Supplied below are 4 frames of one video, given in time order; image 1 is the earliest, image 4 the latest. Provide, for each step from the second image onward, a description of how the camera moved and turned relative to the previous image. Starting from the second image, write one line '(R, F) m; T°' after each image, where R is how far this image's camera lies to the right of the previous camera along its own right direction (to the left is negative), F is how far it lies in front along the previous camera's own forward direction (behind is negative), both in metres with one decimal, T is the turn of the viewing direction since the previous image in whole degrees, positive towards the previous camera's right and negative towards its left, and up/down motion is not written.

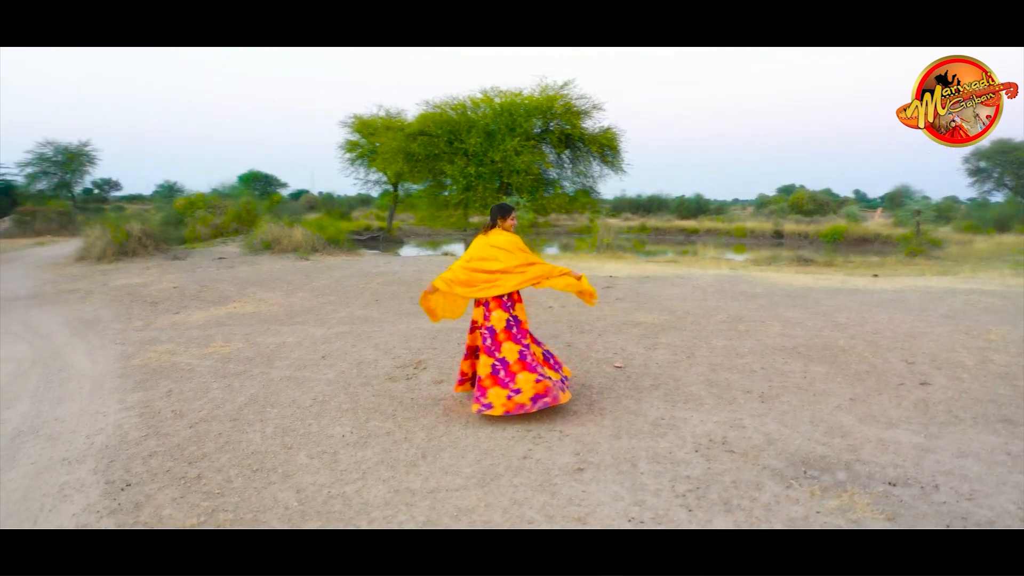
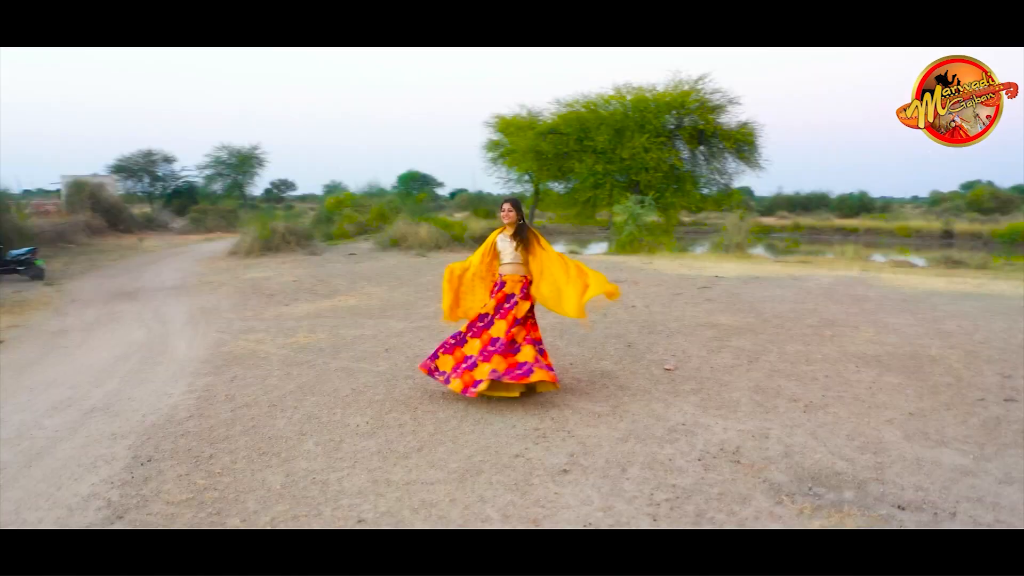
(+0.9, +0.1) m; -11°
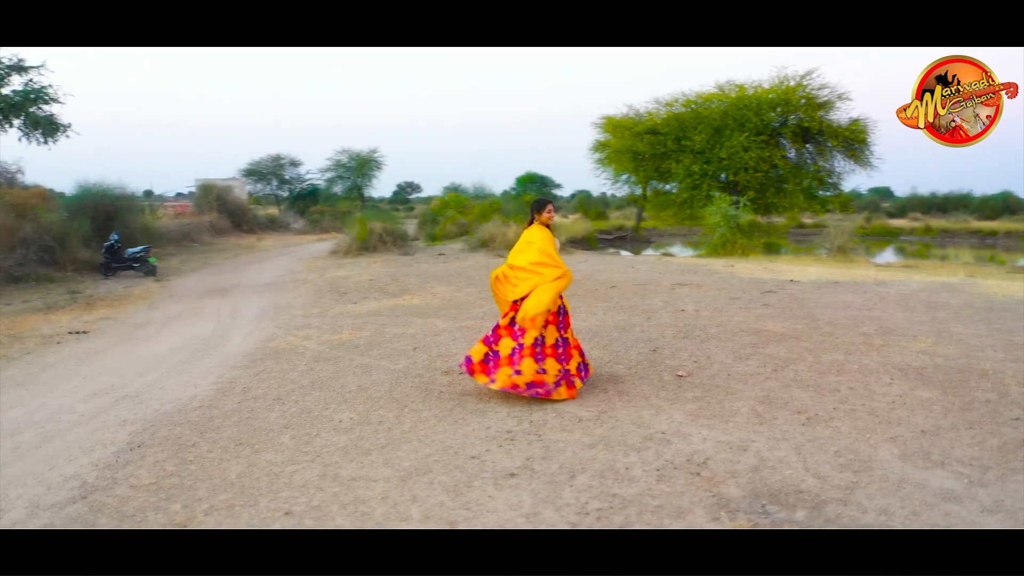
(+0.9, +0.1) m; -9°
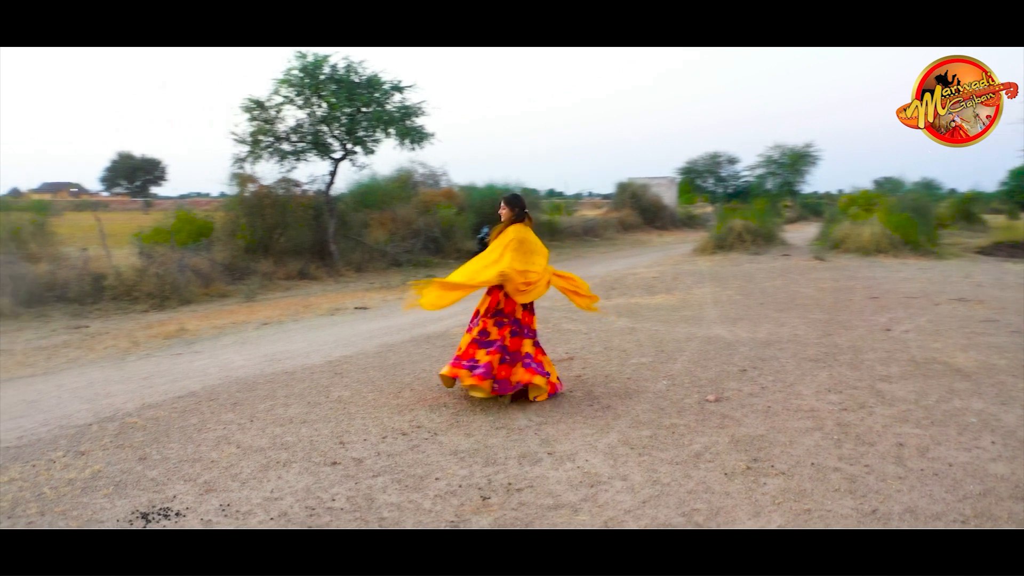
(+3.0, +1.1) m; -33°
